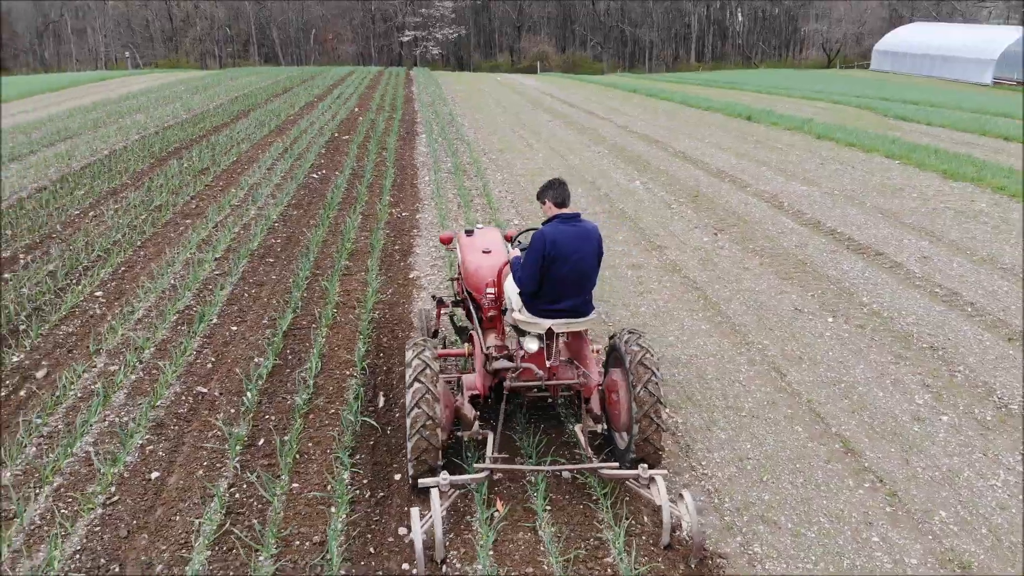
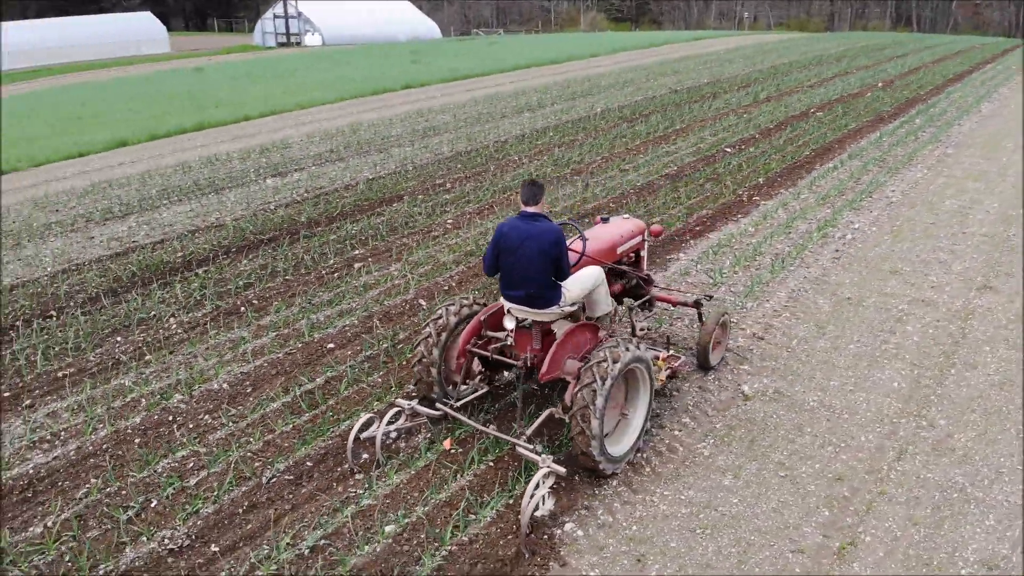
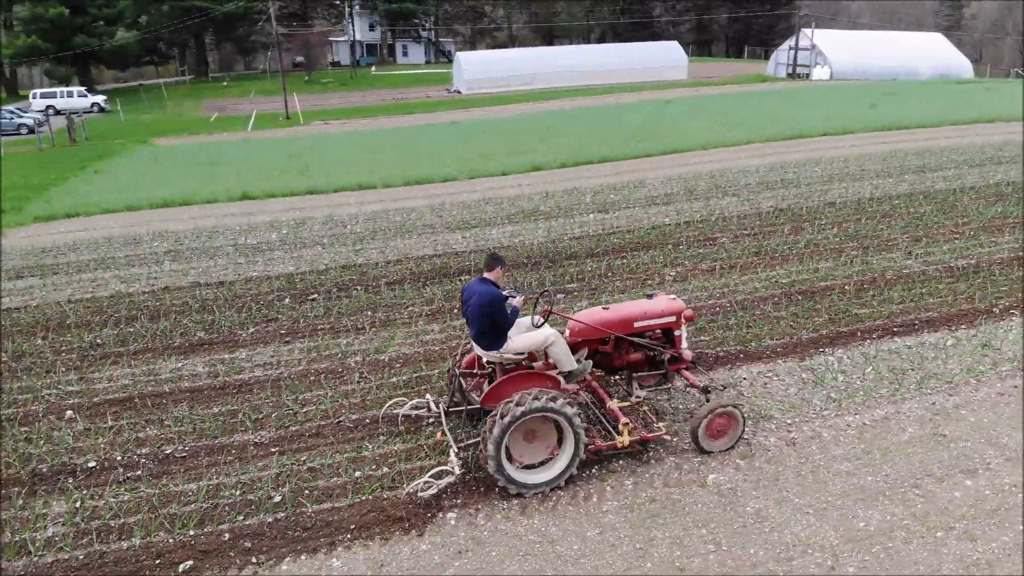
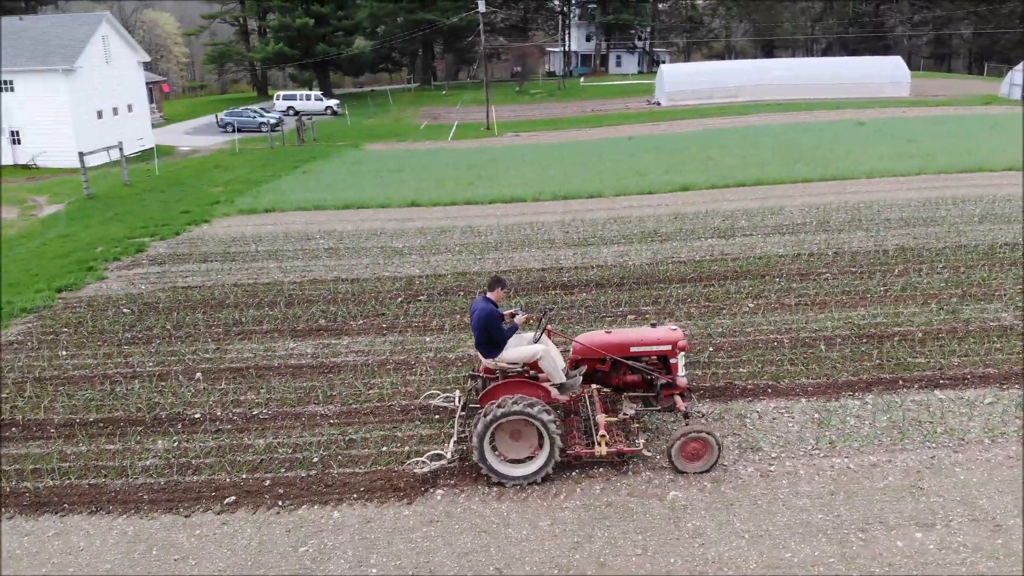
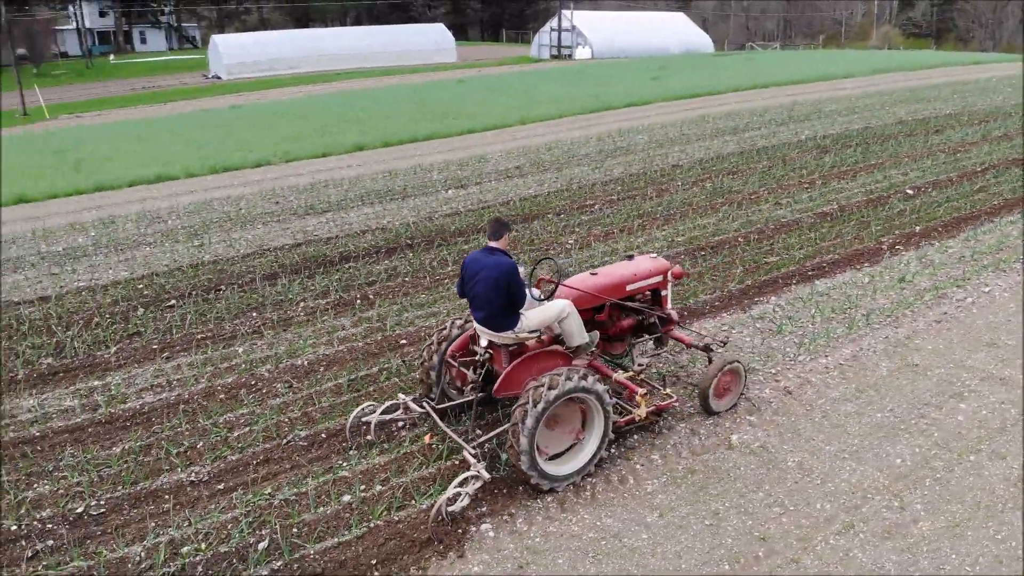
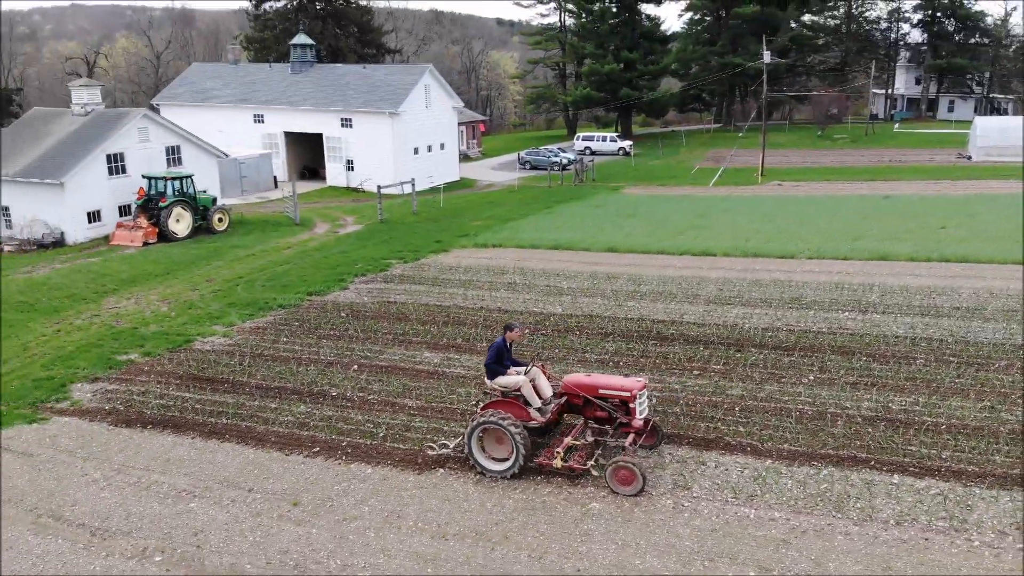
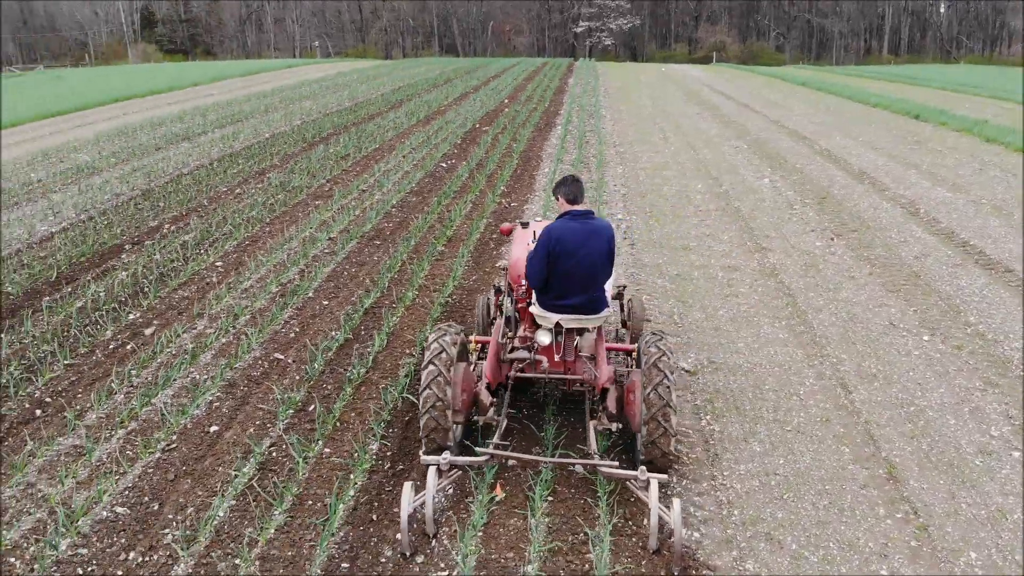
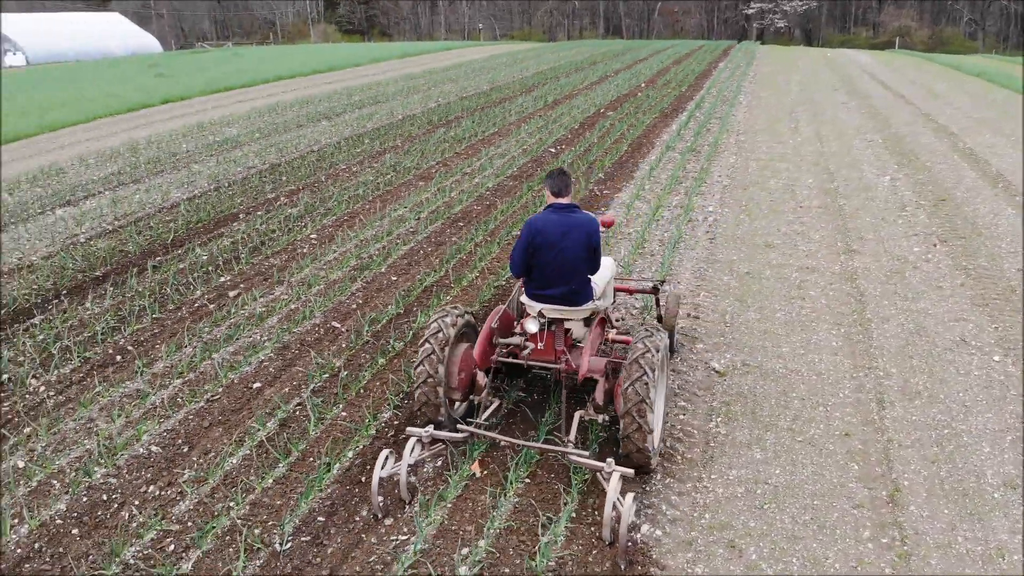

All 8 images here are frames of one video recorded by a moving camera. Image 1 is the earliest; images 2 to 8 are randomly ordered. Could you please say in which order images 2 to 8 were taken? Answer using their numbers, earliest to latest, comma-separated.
7, 8, 2, 5, 3, 4, 6
